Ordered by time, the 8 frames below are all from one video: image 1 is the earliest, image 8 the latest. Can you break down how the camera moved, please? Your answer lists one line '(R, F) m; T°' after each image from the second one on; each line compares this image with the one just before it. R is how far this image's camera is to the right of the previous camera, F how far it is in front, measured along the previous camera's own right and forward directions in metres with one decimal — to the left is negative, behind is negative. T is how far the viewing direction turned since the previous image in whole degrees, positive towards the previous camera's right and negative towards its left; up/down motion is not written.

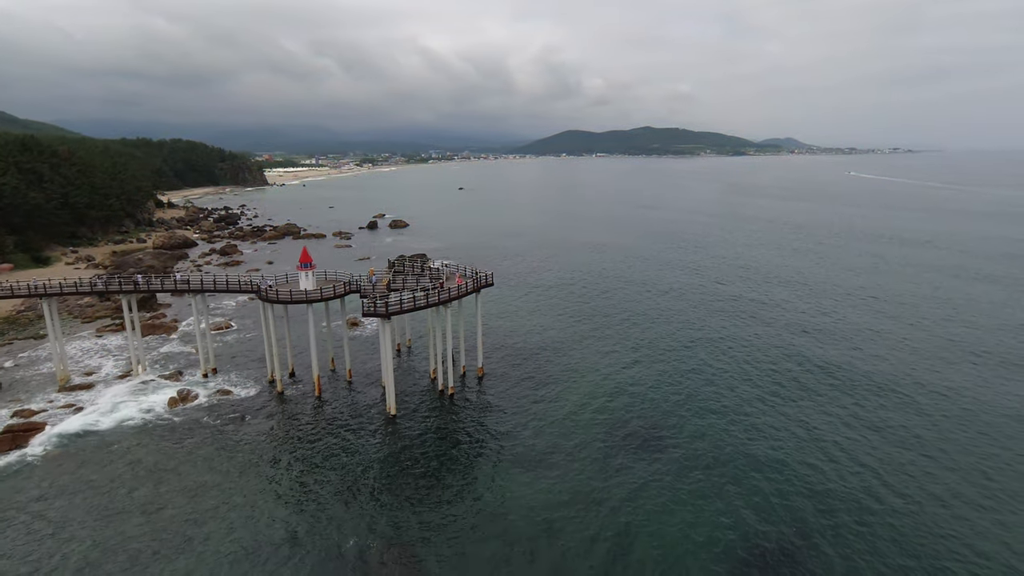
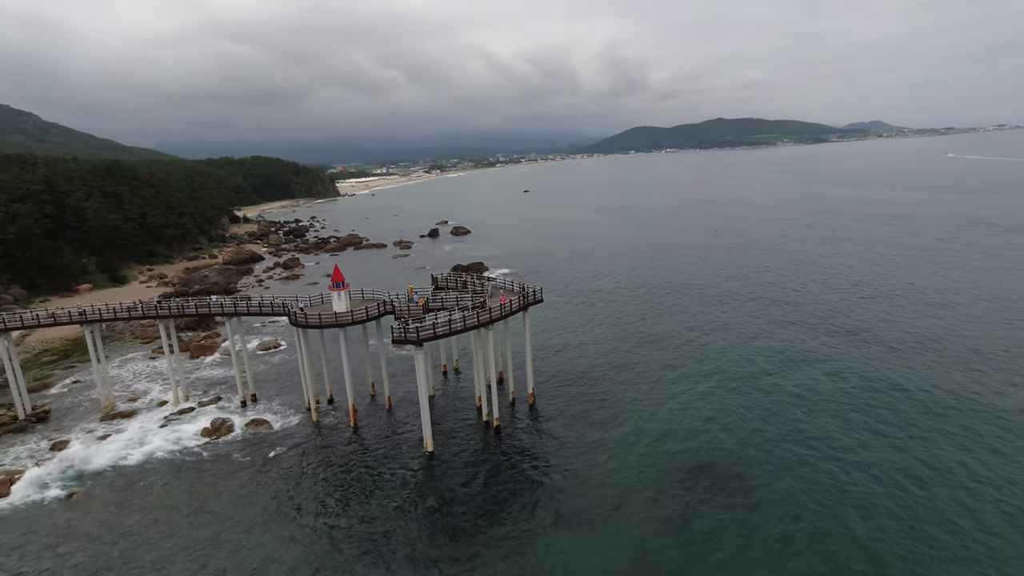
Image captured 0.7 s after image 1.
(+1.3, +4.8) m; -7°
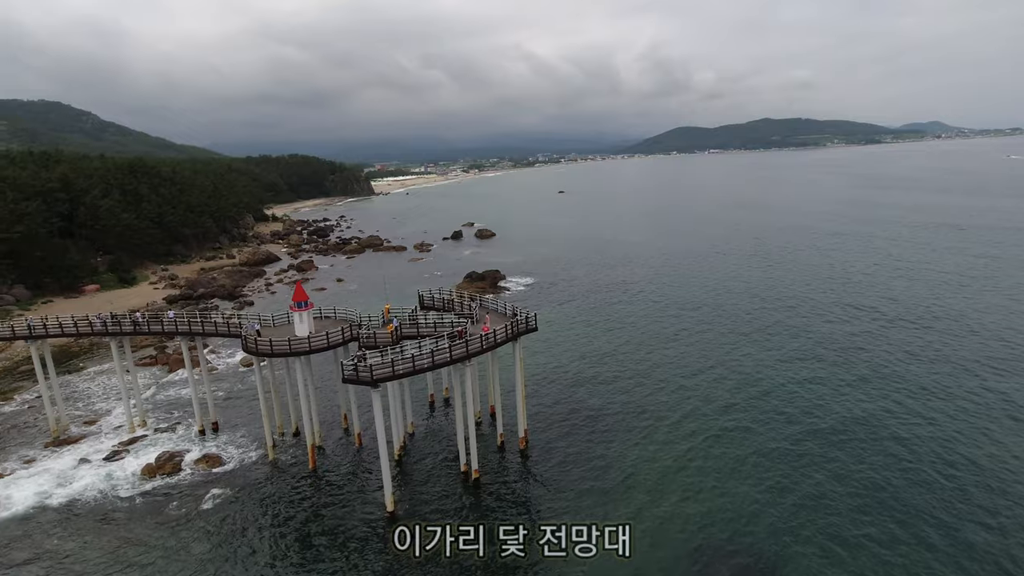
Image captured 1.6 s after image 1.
(+2.7, +6.3) m; -4°
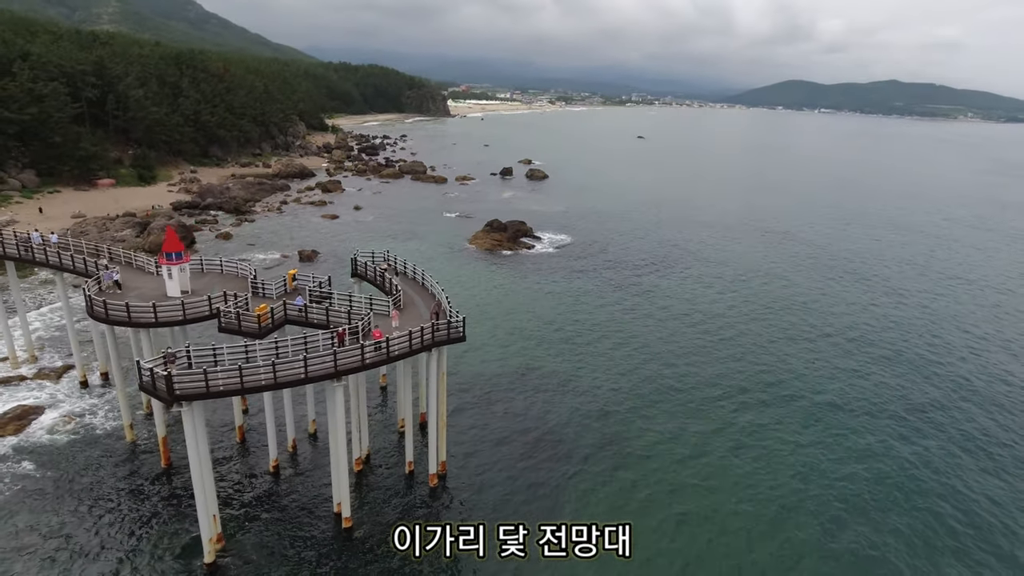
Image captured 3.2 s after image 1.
(+5.4, +10.4) m; -6°
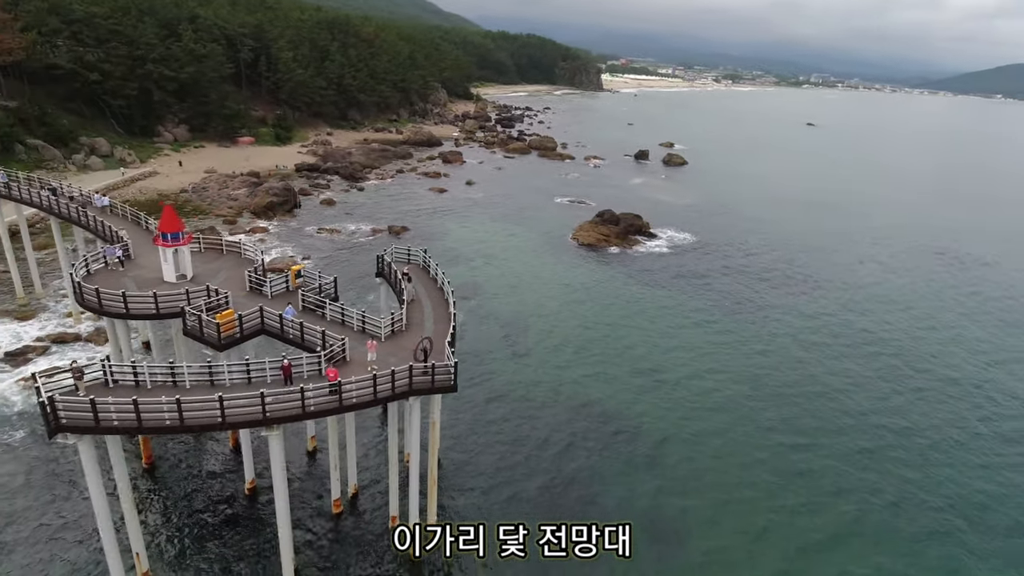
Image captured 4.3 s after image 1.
(+3.4, +6.6) m; -13°
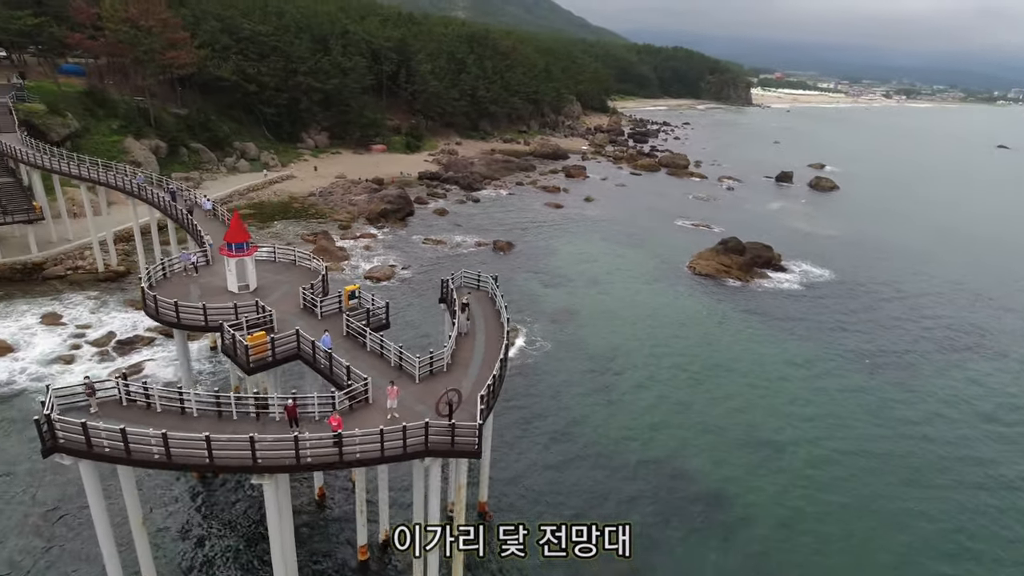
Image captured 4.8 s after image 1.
(+2.0, +3.2) m; -13°
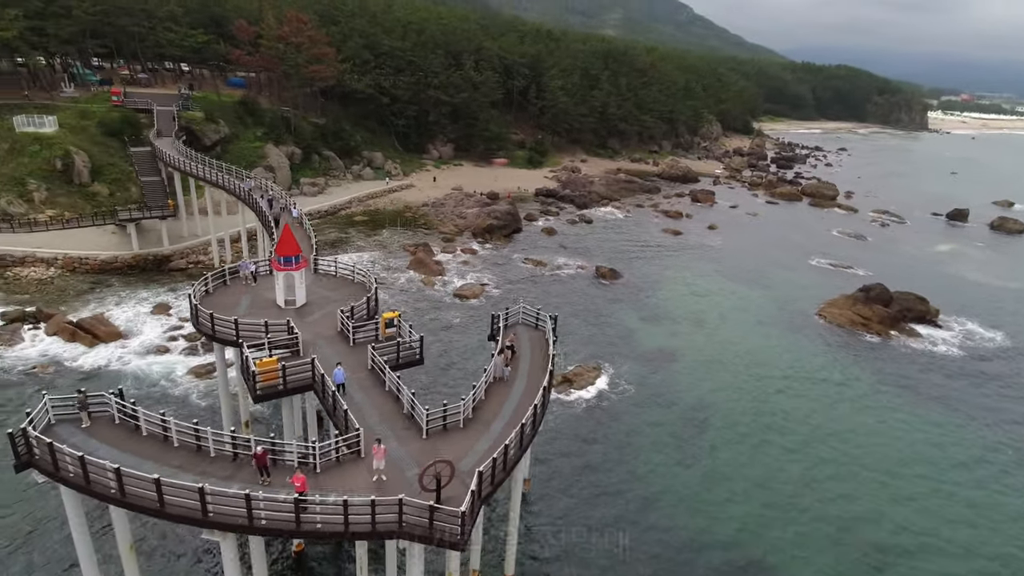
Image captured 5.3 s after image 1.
(+2.3, +3.1) m; -12°
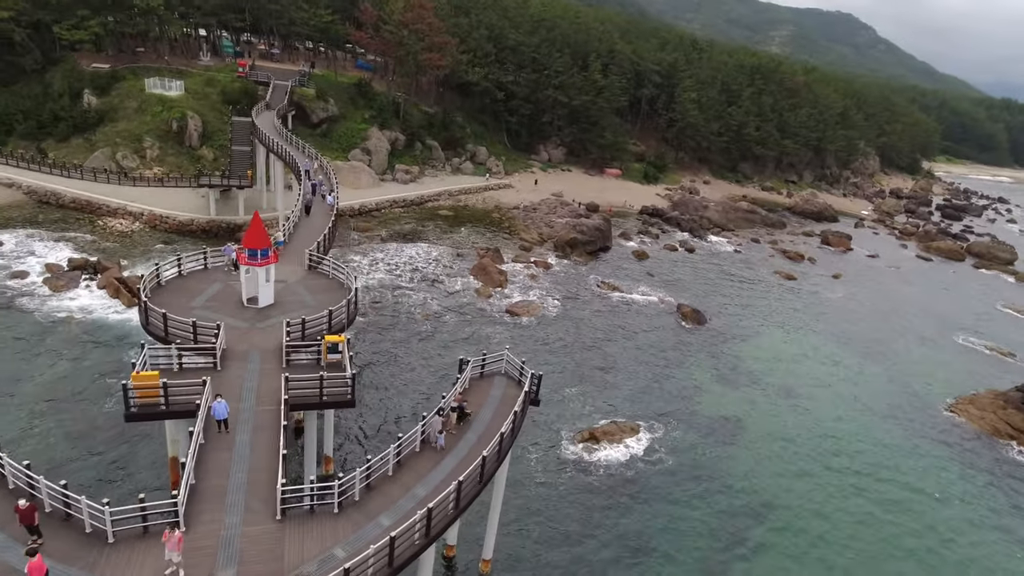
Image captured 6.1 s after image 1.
(+3.9, +4.8) m; -12°
